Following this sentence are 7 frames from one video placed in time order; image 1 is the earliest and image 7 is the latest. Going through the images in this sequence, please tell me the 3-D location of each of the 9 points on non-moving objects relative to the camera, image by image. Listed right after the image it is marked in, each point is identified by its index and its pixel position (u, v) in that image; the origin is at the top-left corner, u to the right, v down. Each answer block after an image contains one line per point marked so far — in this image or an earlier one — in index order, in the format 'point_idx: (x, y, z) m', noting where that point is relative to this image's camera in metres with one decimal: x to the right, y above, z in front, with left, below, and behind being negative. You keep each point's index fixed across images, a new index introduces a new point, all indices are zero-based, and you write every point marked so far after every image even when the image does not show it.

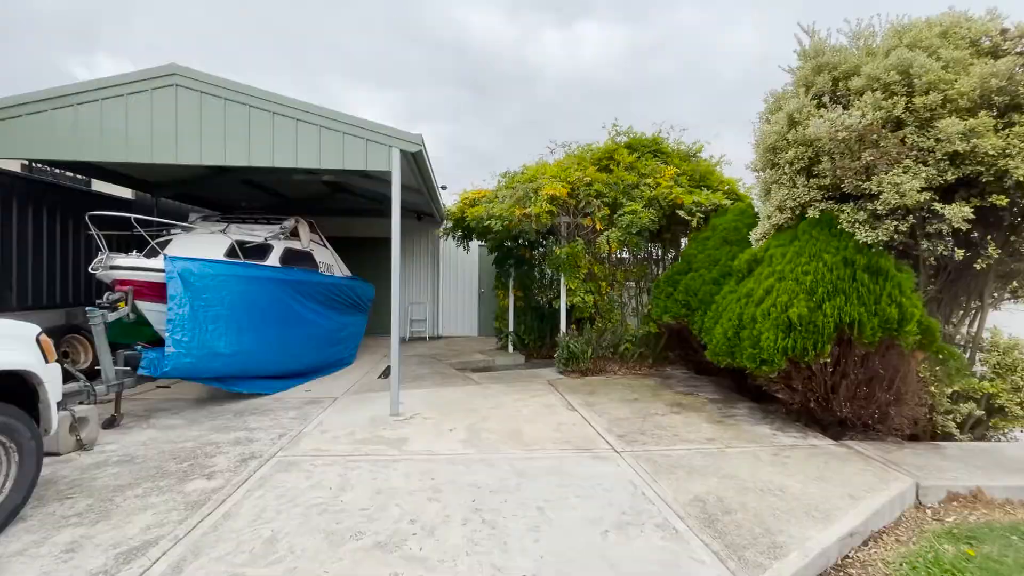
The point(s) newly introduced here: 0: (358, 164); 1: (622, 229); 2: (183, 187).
0: (-1.6, +1.3, +4.9) m
1: (+1.5, +0.8, +6.7) m
2: (-5.4, +1.7, +7.8) m
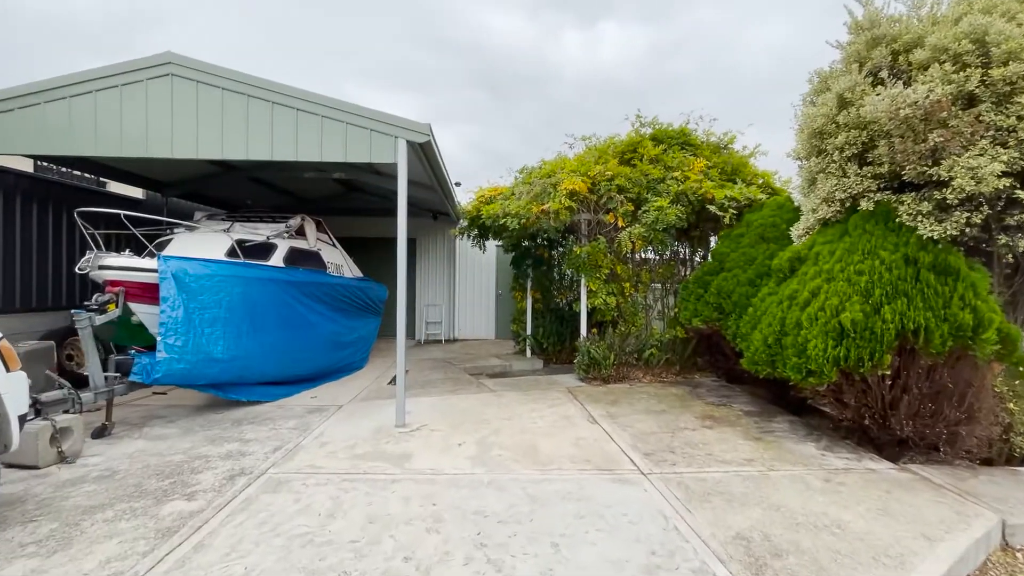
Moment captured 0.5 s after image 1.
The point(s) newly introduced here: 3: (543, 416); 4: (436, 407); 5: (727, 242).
0: (-1.4, +1.3, +4.6) m
1: (+1.7, +0.8, +6.3) m
2: (-5.1, +1.6, +7.7) m
3: (+0.3, -1.4, +5.1) m
4: (-0.8, -1.3, +5.3) m
5: (+2.6, +0.6, +5.9) m
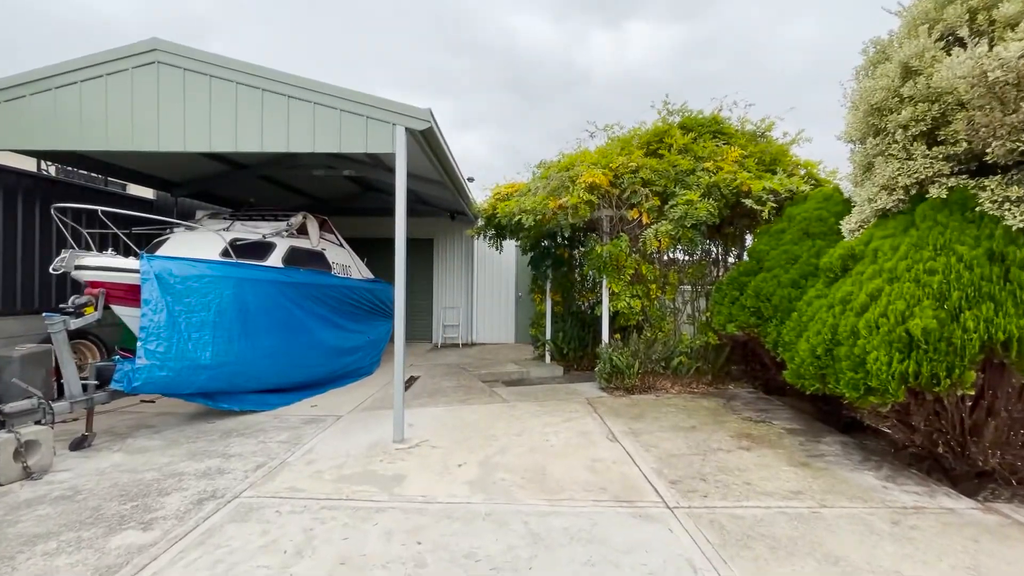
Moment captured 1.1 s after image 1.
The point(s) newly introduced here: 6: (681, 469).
0: (-1.4, +1.3, +4.2) m
1: (+1.9, +0.8, +5.7) m
2: (-4.8, +1.6, +7.5) m
3: (+0.4, -1.4, +4.6) m
4: (-0.7, -1.3, +4.9) m
5: (+2.8, +0.5, +5.3) m
6: (+1.3, -1.4, +3.7) m
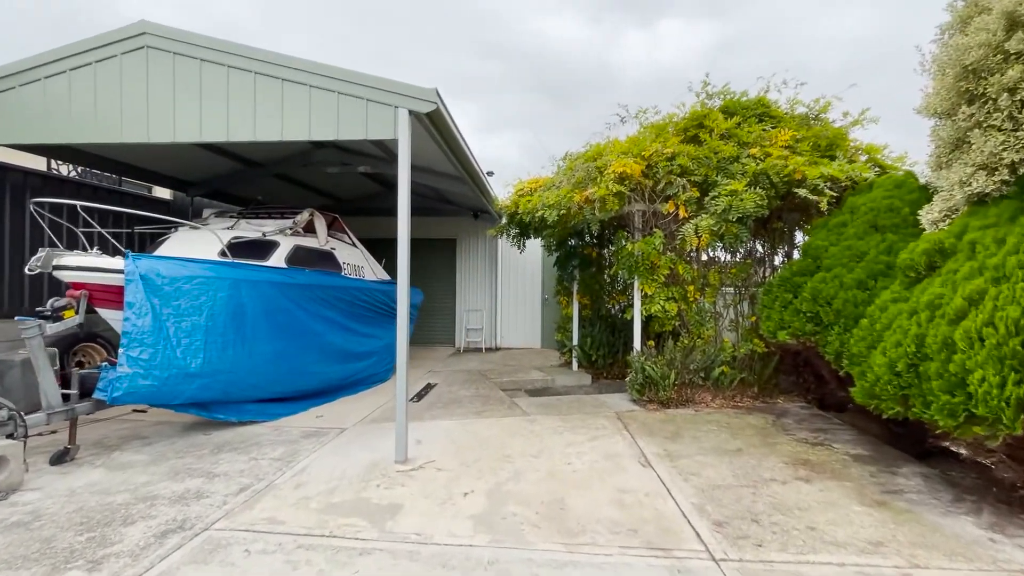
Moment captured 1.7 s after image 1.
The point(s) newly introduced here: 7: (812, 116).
0: (-1.2, +1.2, +3.8) m
1: (+2.1, +0.8, +5.1) m
2: (-4.5, +1.6, +7.3) m
3: (+0.6, -1.4, +4.0) m
4: (-0.6, -1.4, +4.4) m
5: (+3.0, +0.5, +4.6) m
6: (+1.4, -1.4, +3.1) m
7: (+3.6, +2.0, +5.7) m
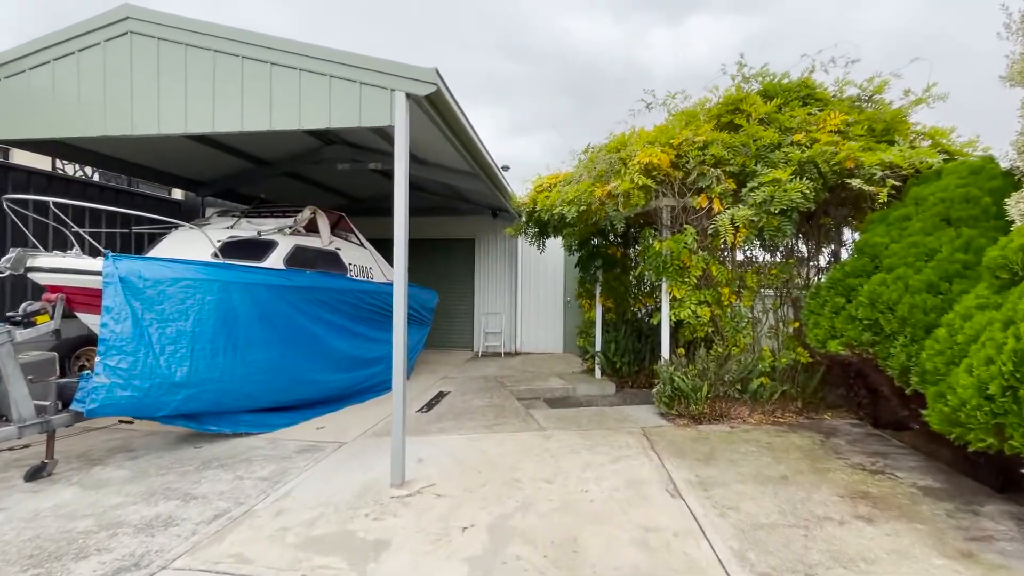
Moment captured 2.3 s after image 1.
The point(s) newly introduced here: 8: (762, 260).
0: (-1.2, +1.2, +3.5) m
1: (+2.3, +0.7, +4.5) m
2: (-4.2, +1.5, +7.1) m
3: (+0.7, -1.4, +3.6) m
4: (-0.5, -1.4, +4.0) m
5: (+3.1, +0.5, +4.0) m
6: (+1.4, -1.4, +2.6) m
7: (+3.7, +2.0, +5.0) m
8: (+2.7, +0.3, +5.2) m
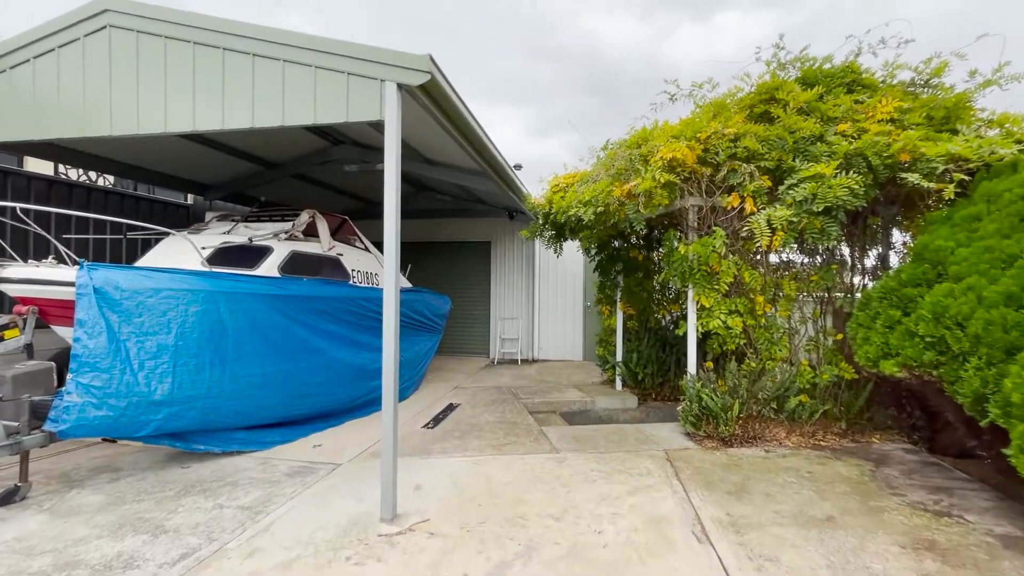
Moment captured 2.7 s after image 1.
0: (-1.1, +1.1, +3.1) m
1: (+2.3, +0.7, +4.0) m
2: (-4.0, +1.5, +7.0) m
3: (+0.7, -1.5, +3.2) m
4: (-0.4, -1.5, +3.6) m
5: (+3.1, +0.4, +3.5) m
6: (+1.4, -1.5, +2.1) m
7: (+3.8, +1.9, +4.5) m
8: (+2.8, +0.2, +4.7) m
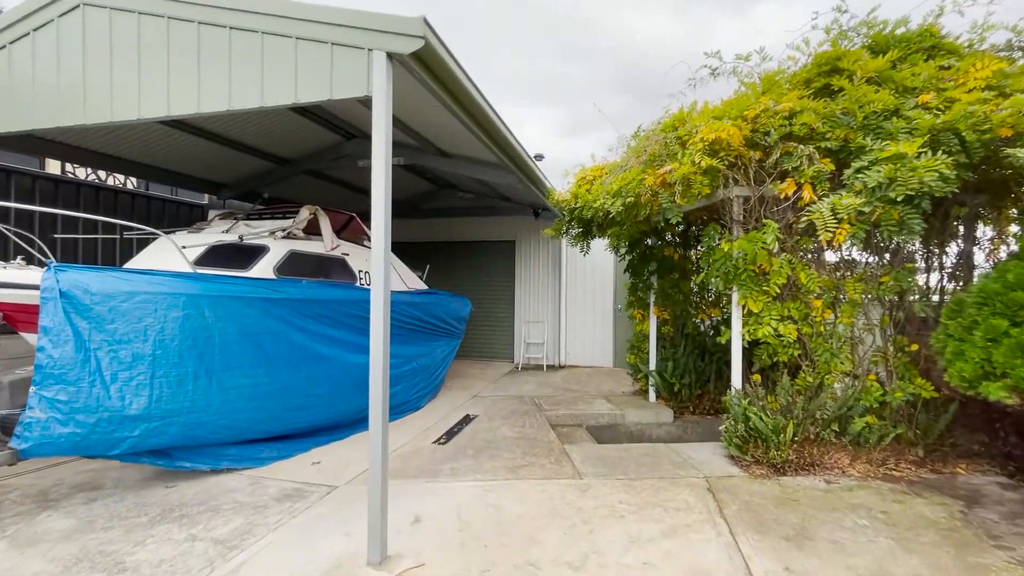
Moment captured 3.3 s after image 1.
0: (-1.1, +1.1, +2.7) m
1: (+2.5, +0.6, +3.4) m
2: (-3.7, +1.4, +6.7) m
3: (+0.7, -1.5, +2.6) m
4: (-0.3, -1.5, +3.2) m
5: (+3.2, +0.4, +2.8) m
6: (+1.4, -1.5, +1.6) m
7: (+4.0, +1.9, +3.7) m
8: (+3.0, +0.2, +4.0) m
